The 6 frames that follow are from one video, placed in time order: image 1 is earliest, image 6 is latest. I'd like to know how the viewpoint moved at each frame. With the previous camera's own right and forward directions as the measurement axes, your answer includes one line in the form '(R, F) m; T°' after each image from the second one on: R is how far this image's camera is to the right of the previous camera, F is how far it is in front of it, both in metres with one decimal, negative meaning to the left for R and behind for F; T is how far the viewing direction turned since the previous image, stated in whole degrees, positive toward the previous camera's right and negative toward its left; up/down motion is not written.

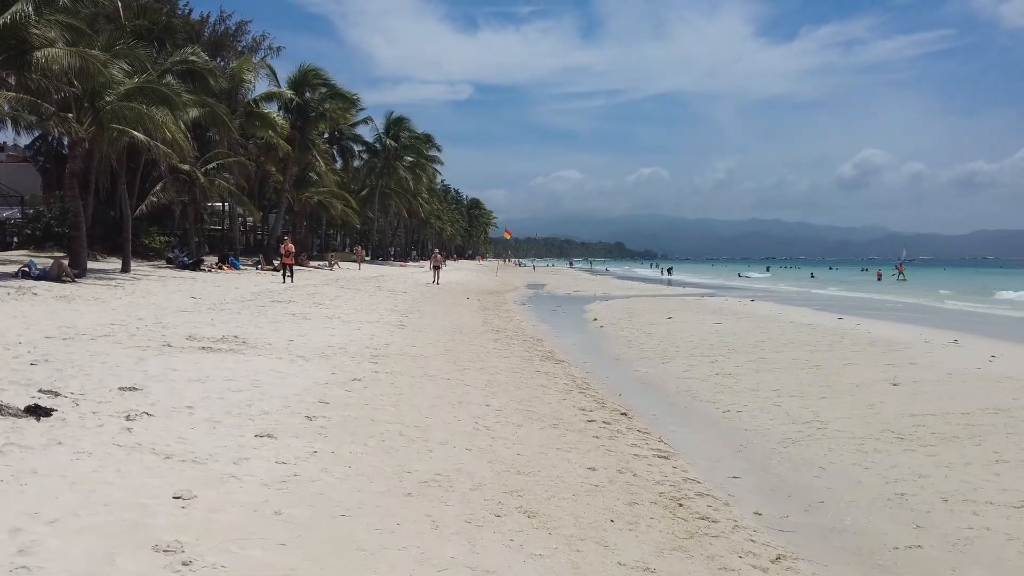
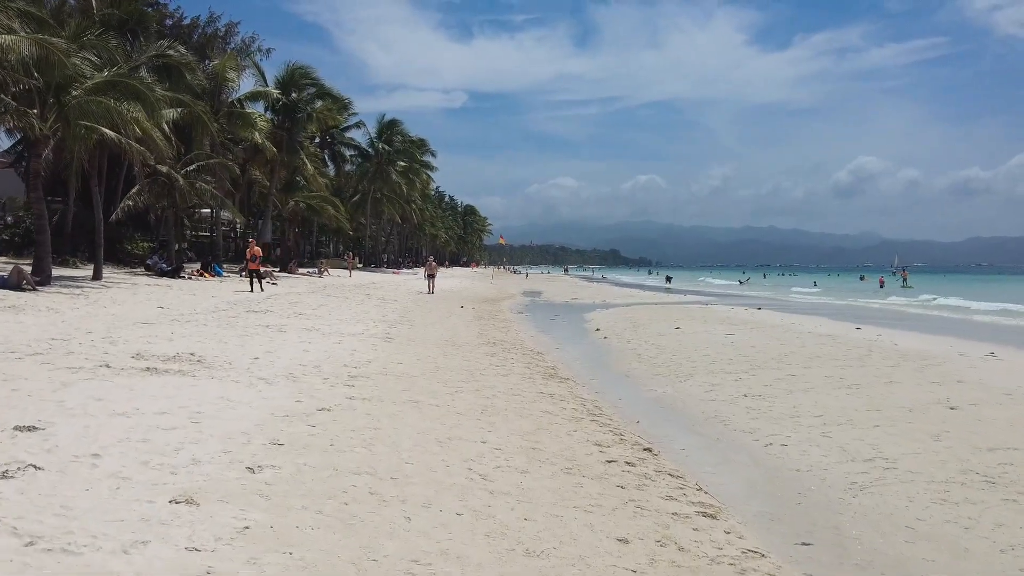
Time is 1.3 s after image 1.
(0.0, +1.4) m; 0°
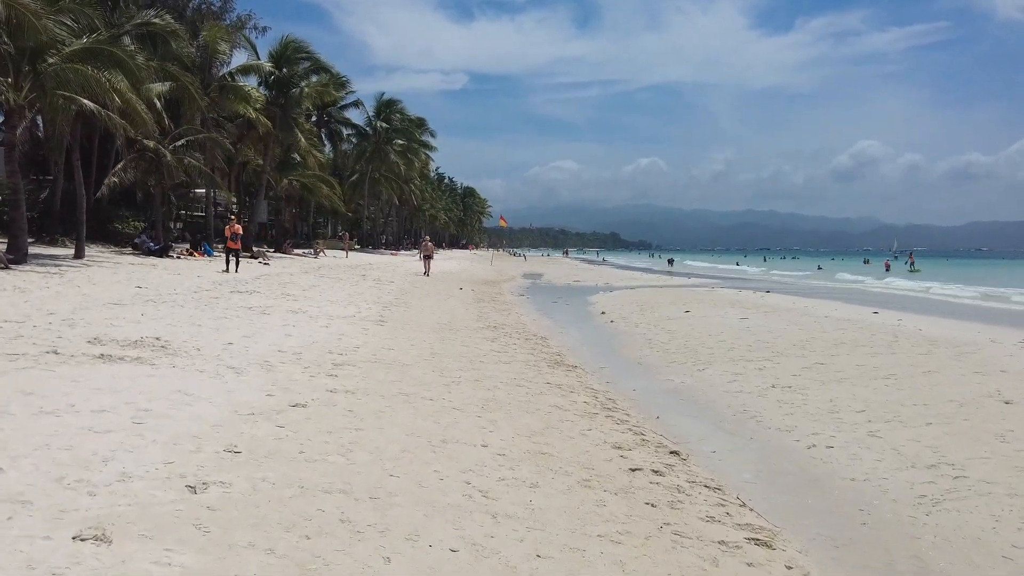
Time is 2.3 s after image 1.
(0.0, +1.0) m; 0°
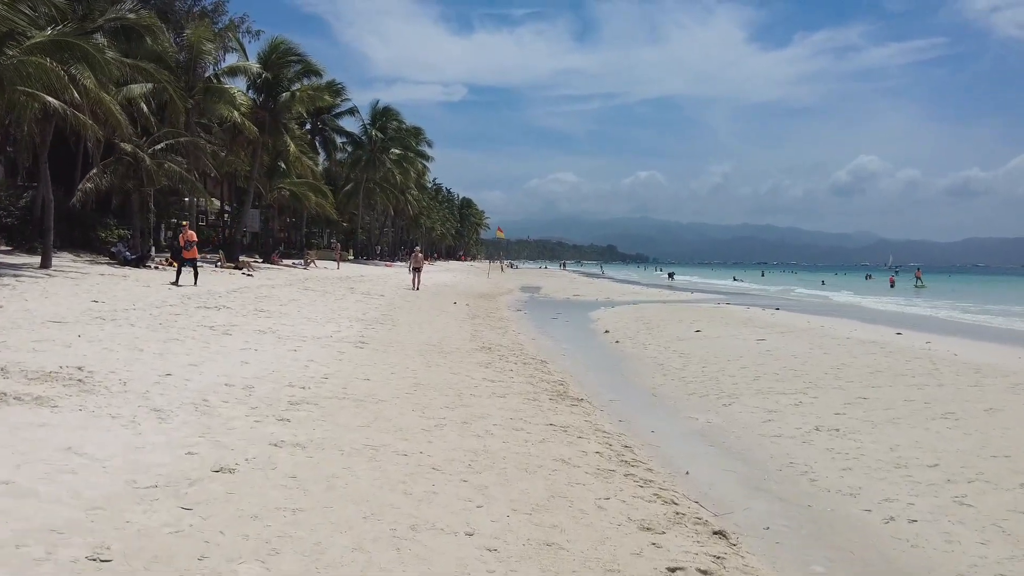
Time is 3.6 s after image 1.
(0.0, +1.4) m; 0°
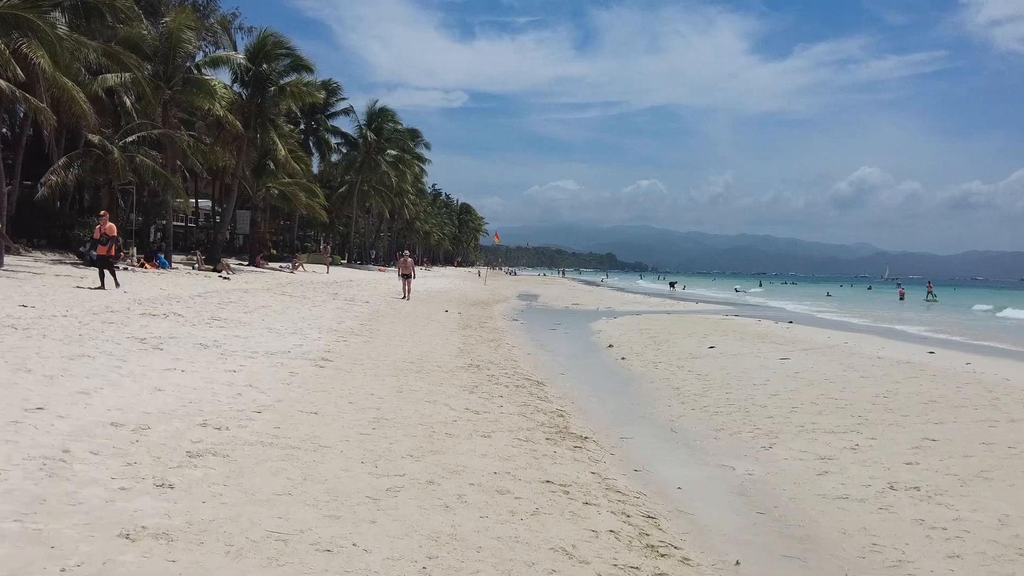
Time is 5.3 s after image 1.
(+0.1, +1.7) m; 0°
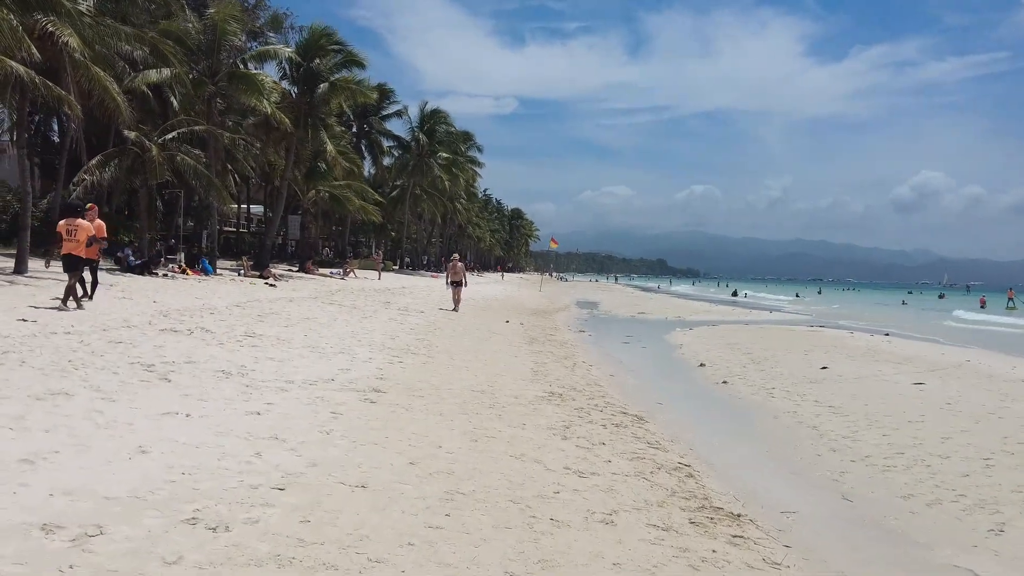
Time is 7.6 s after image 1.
(-0.4, +1.9) m; -3°
